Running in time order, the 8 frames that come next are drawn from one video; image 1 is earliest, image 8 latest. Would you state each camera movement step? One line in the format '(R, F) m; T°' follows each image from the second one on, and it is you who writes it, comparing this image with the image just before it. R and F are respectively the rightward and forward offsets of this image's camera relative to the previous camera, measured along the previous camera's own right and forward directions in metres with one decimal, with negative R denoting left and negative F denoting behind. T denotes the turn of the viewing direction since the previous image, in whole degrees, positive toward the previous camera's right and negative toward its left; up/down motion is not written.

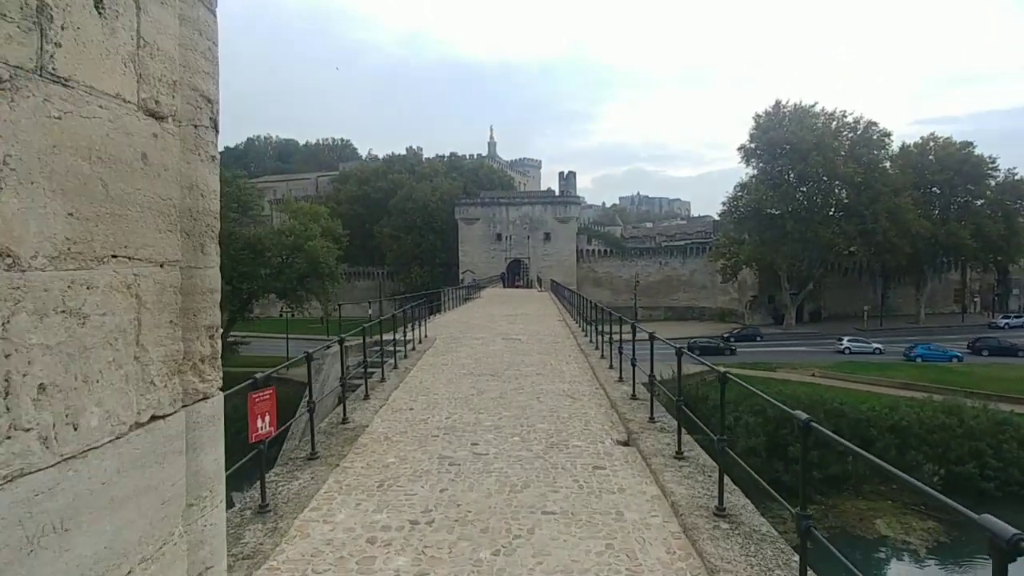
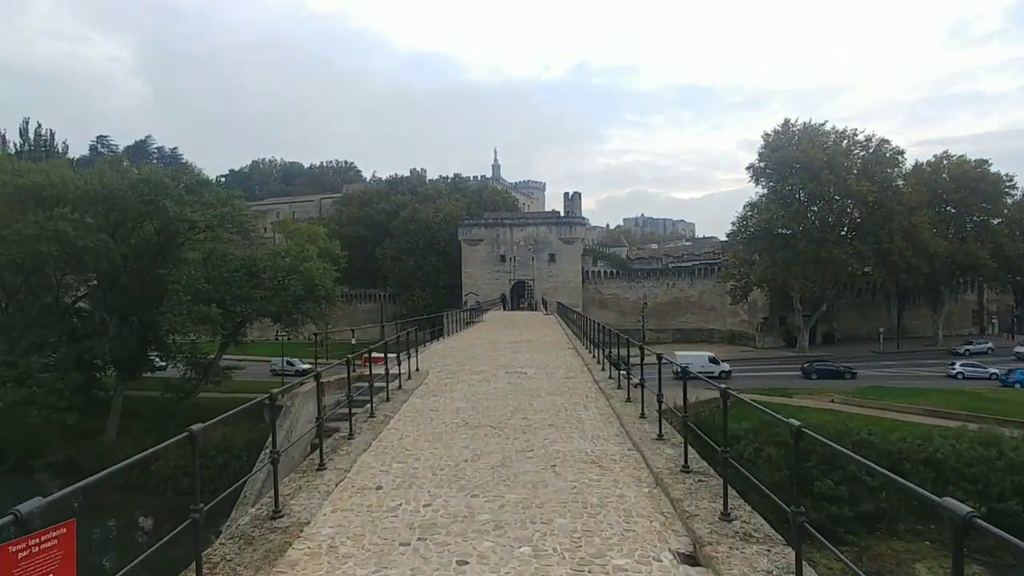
(0.0, +1.2) m; 0°
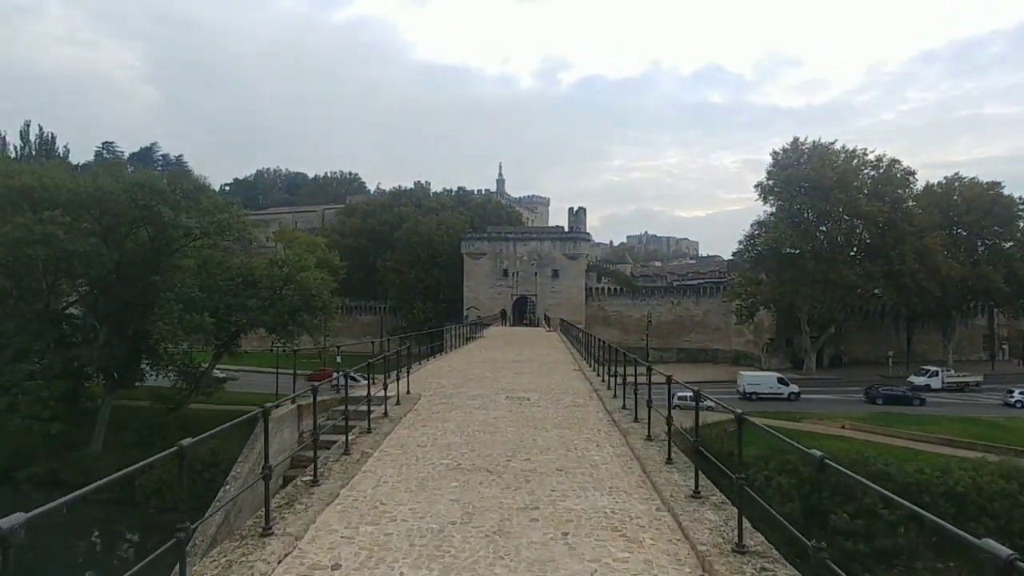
(0.0, +0.8) m; 0°
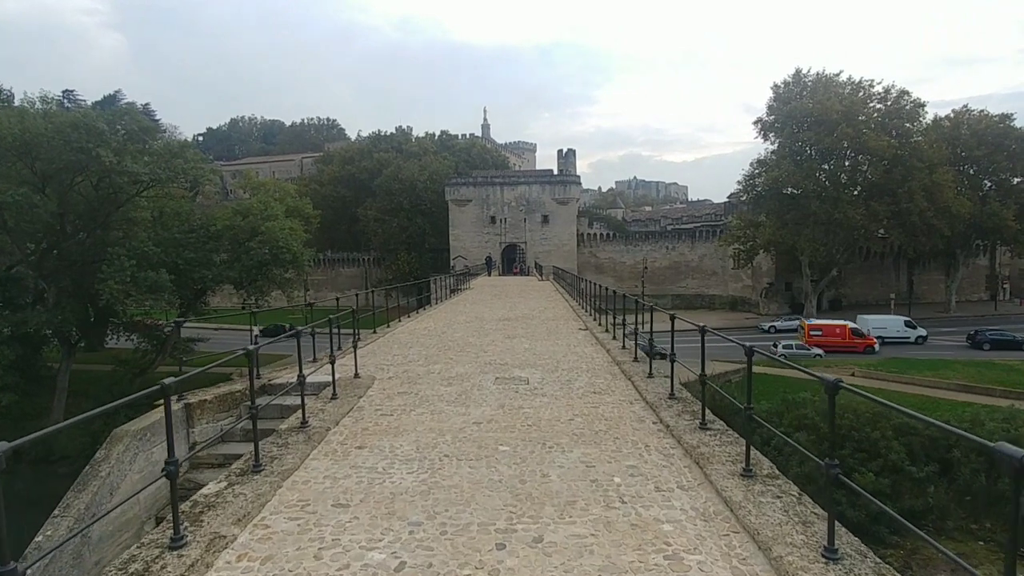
(0.0, +2.1) m; +1°
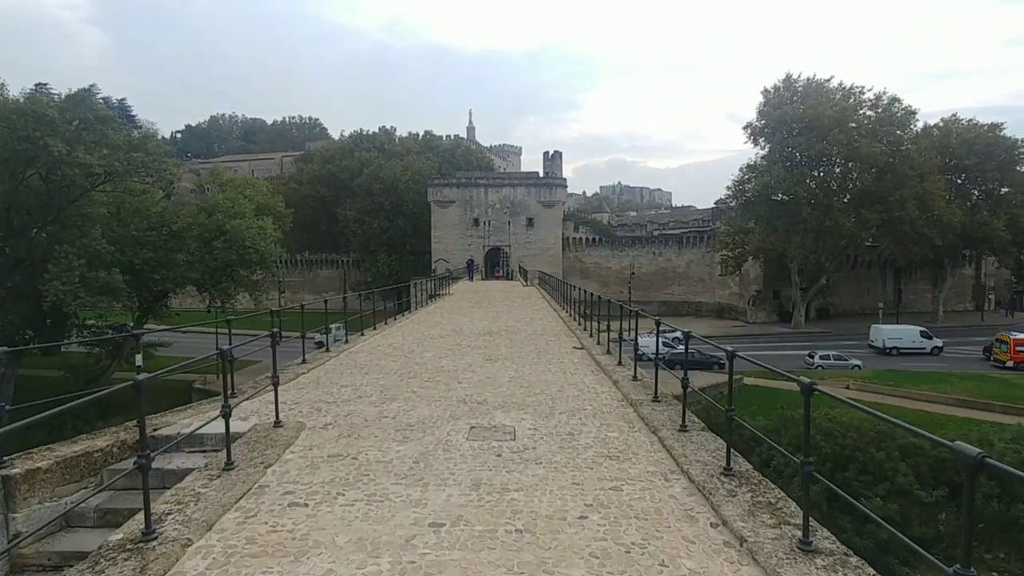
(0.0, +1.3) m; +1°
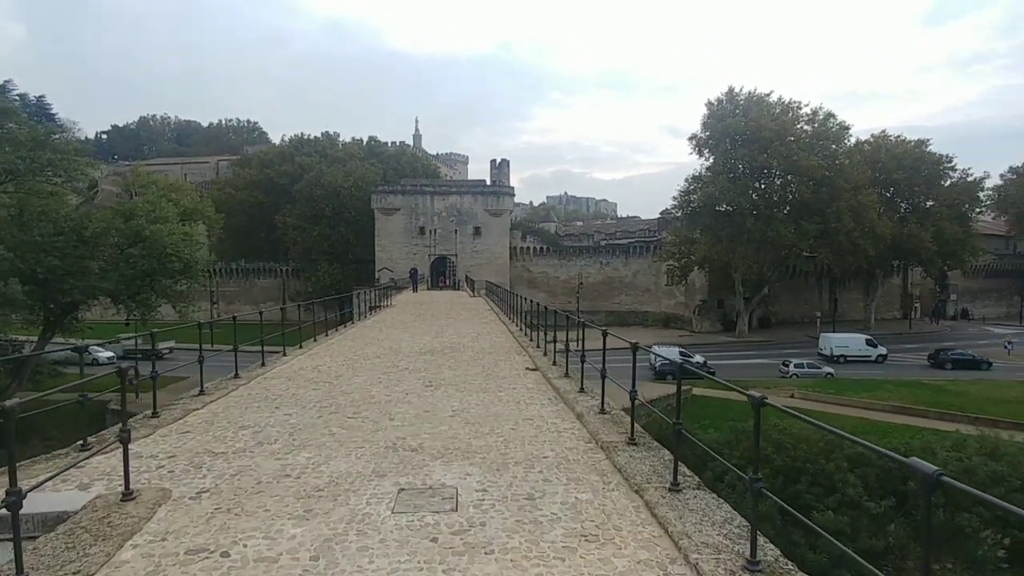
(0.0, +0.8) m; +5°
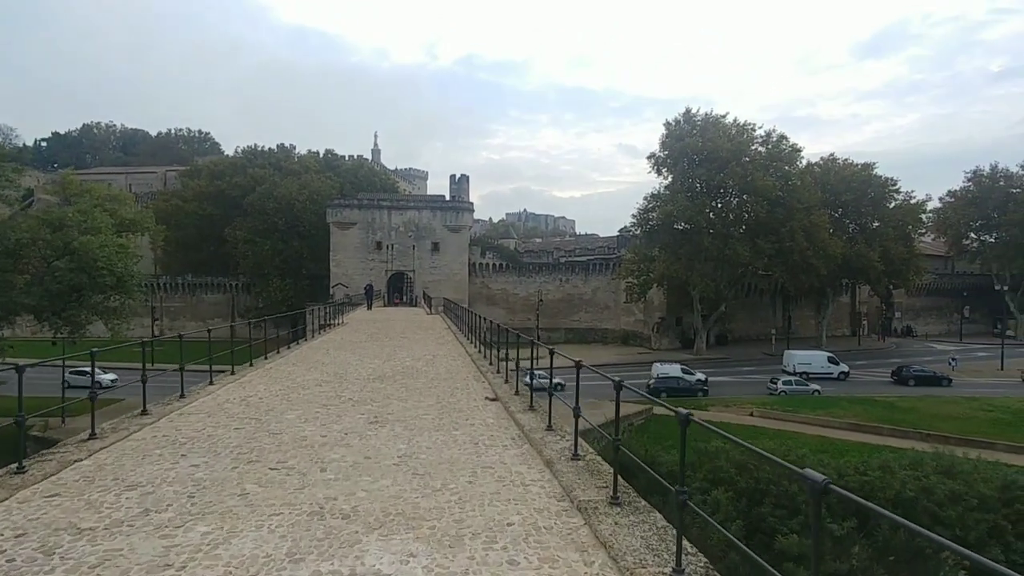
(0.0, +0.6) m; +4°
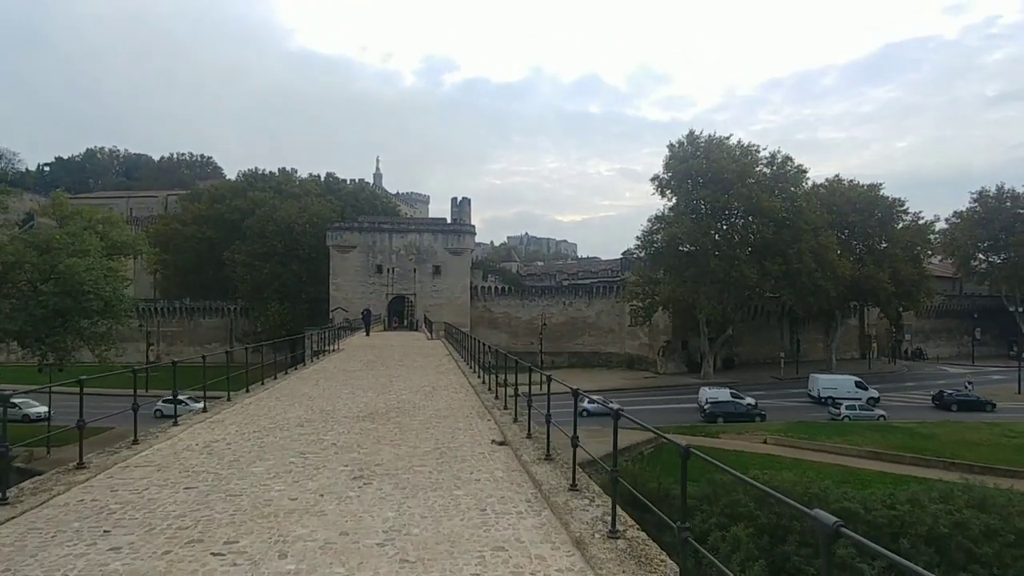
(-0.1, +0.8) m; 0°
